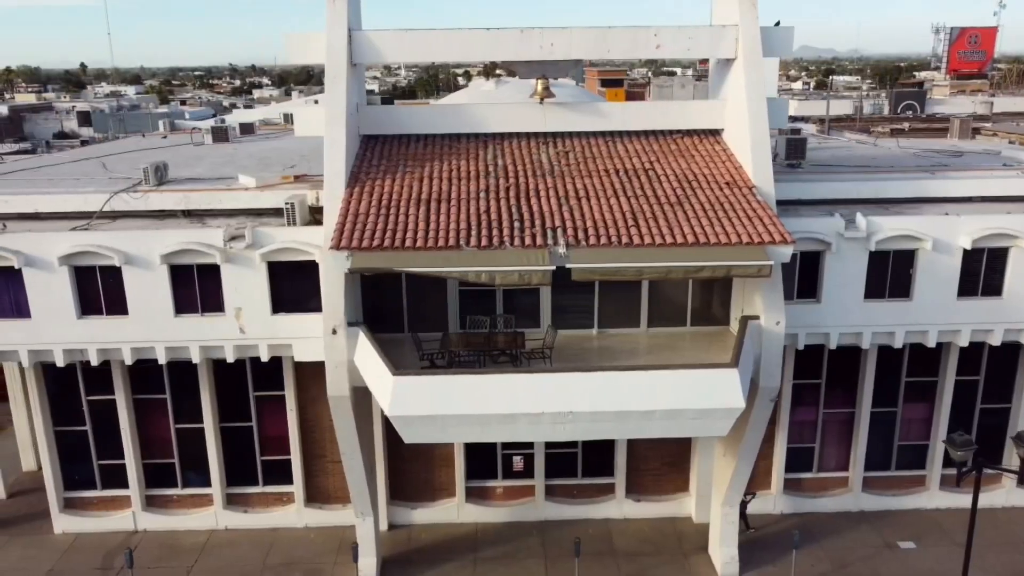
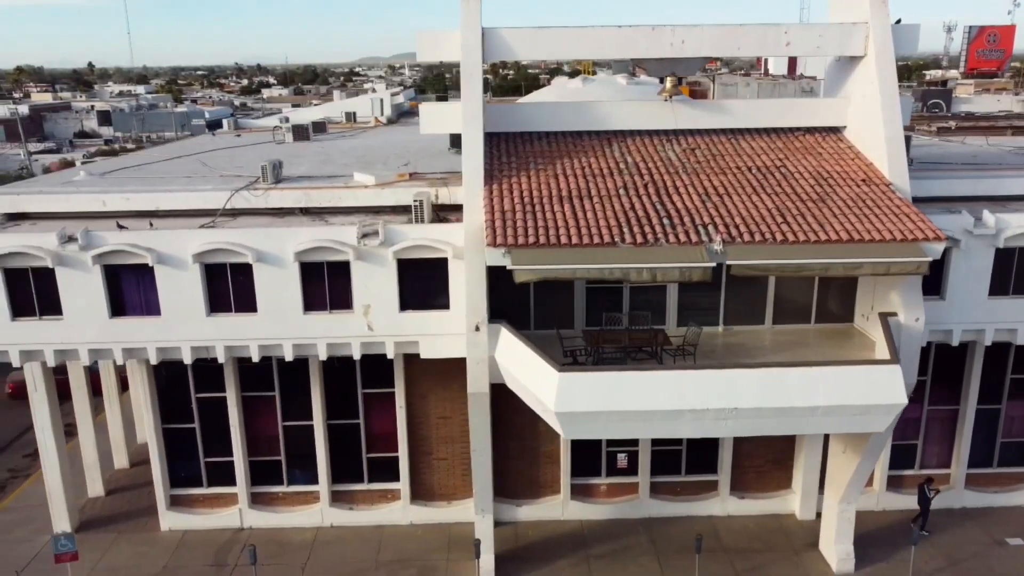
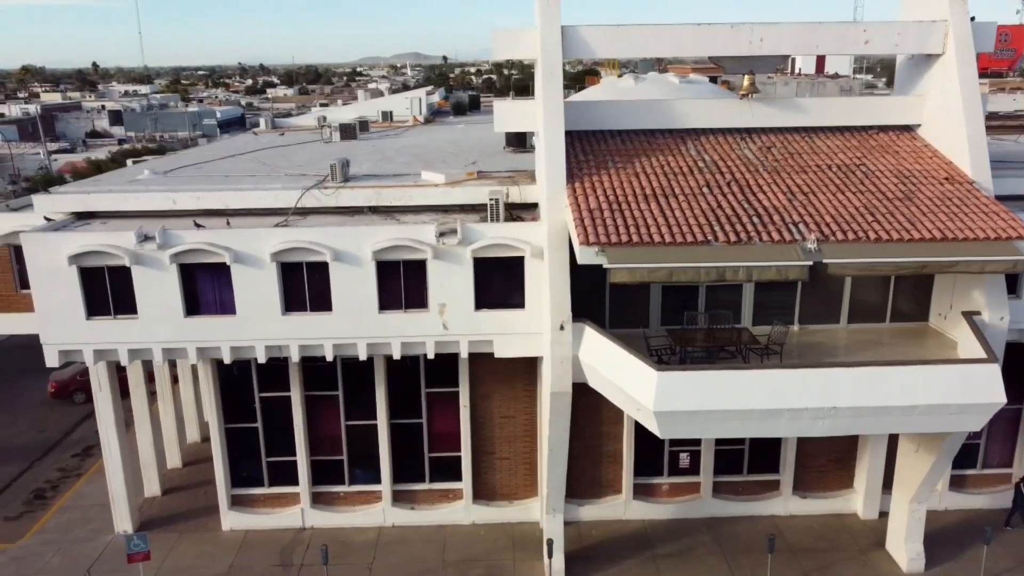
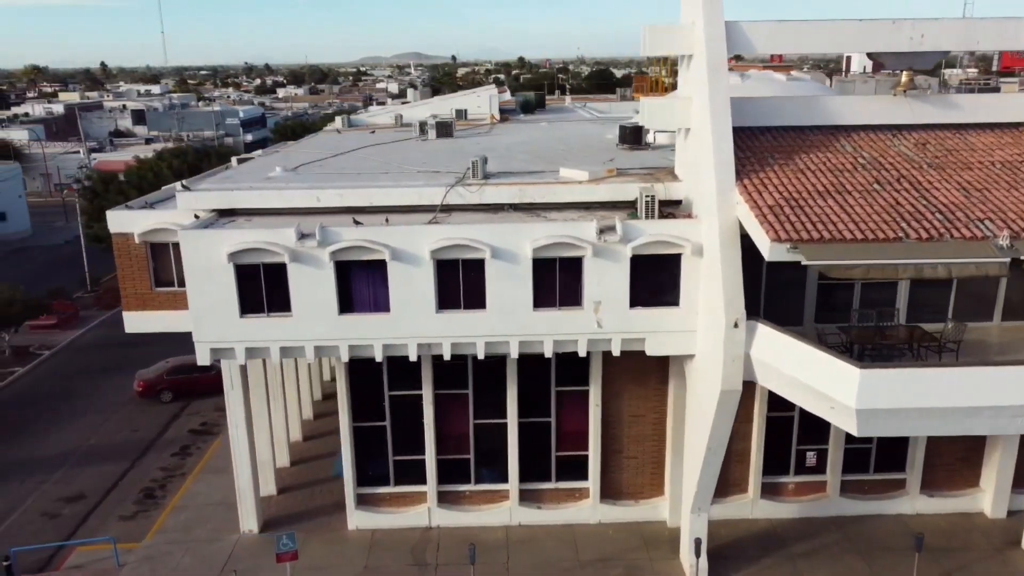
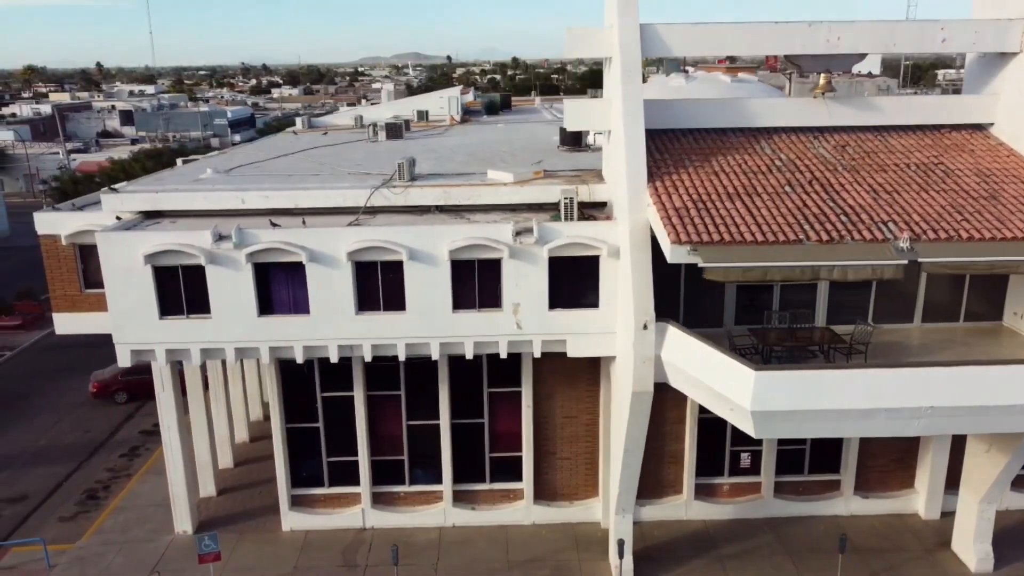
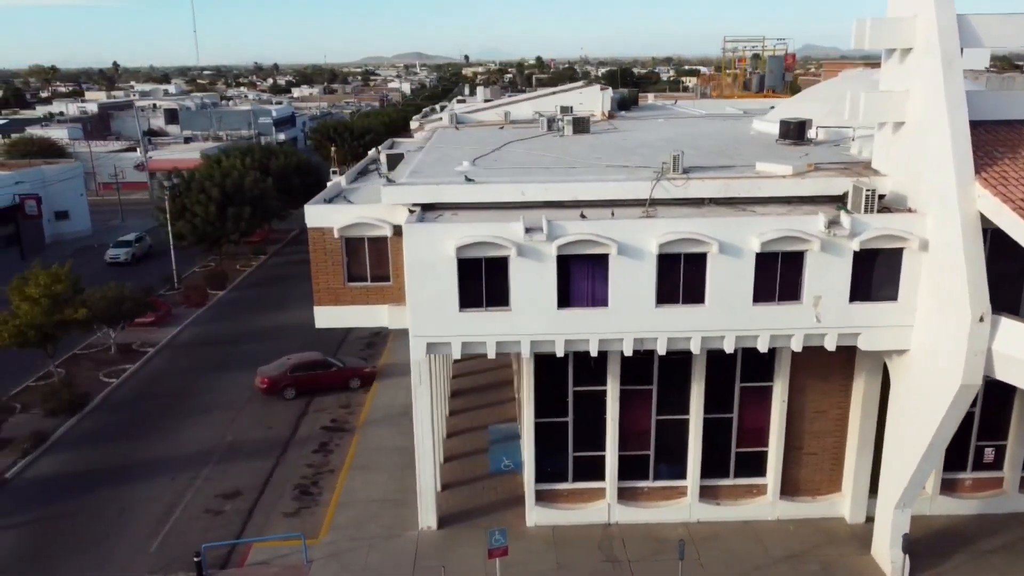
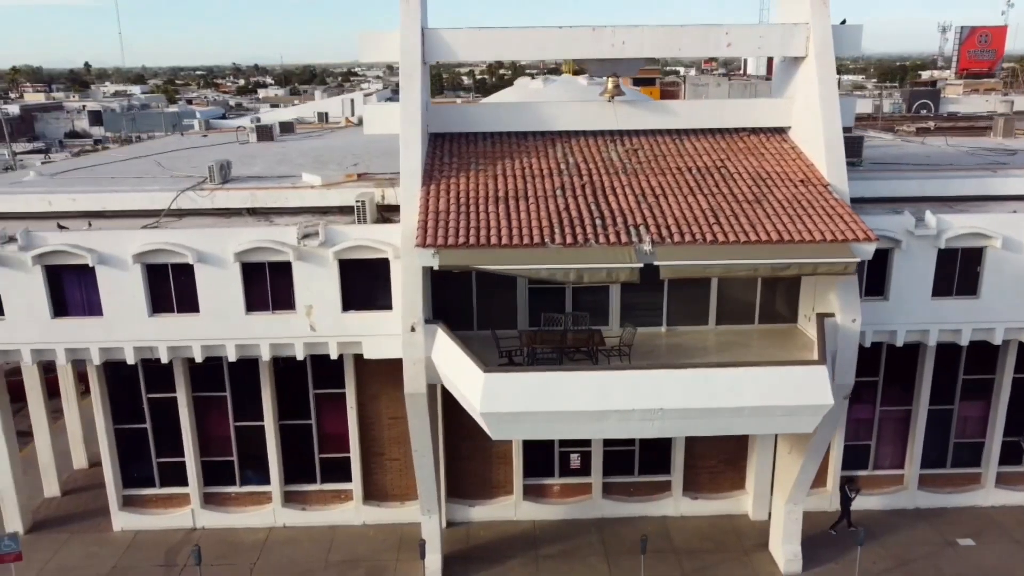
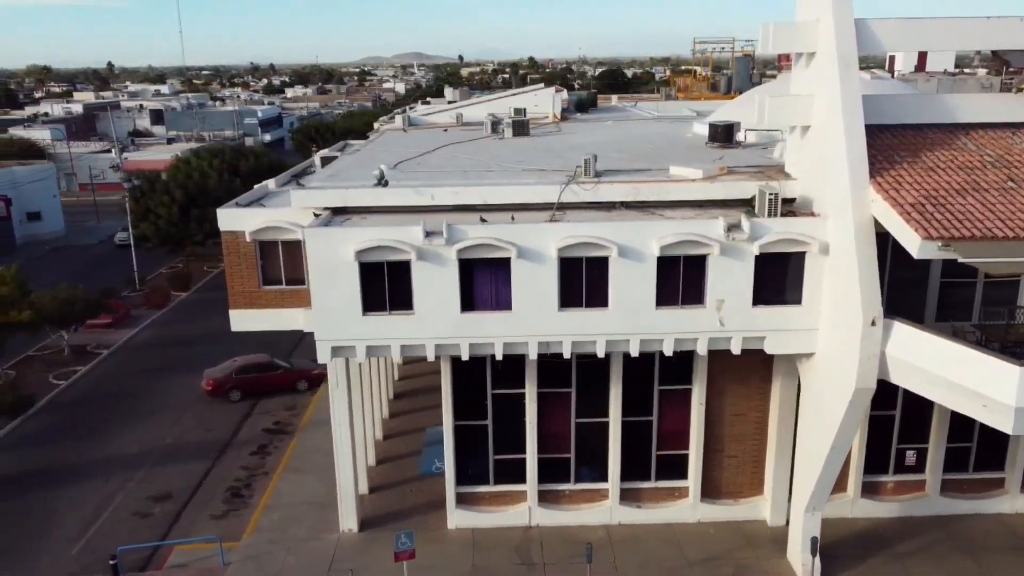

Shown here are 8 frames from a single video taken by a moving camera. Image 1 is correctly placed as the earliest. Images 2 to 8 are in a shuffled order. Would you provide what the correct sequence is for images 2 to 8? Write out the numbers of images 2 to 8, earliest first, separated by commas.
7, 2, 3, 5, 4, 8, 6
